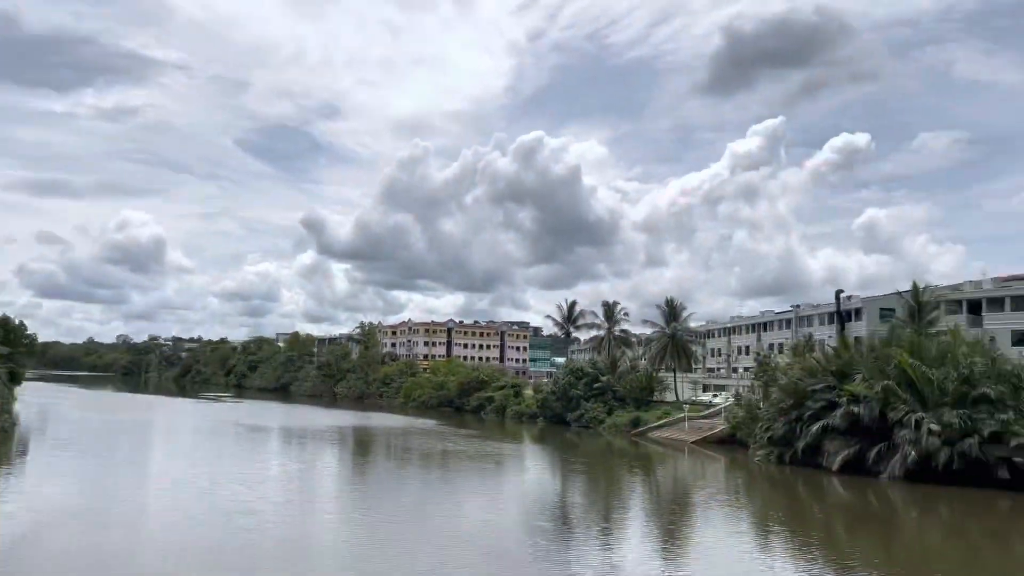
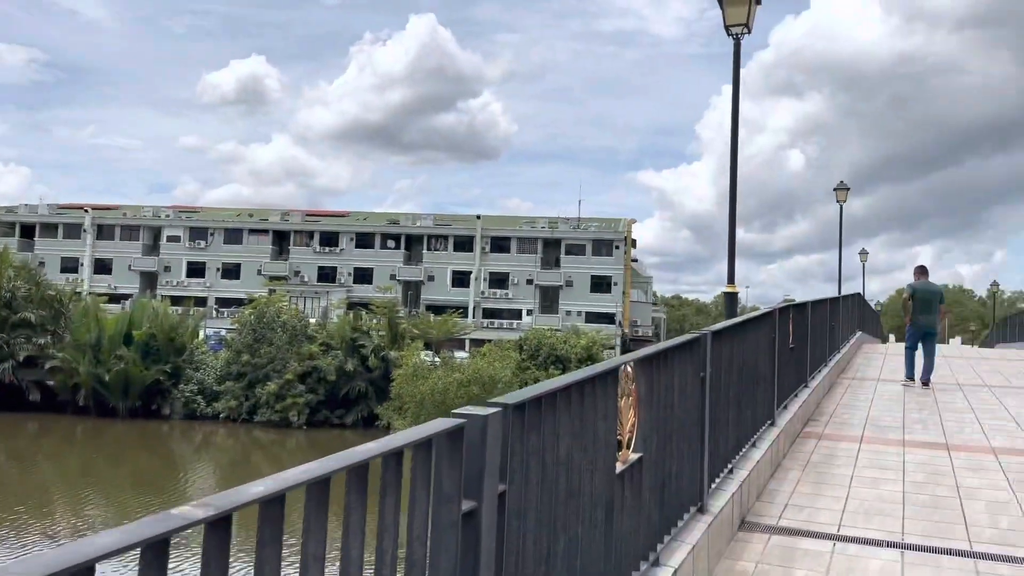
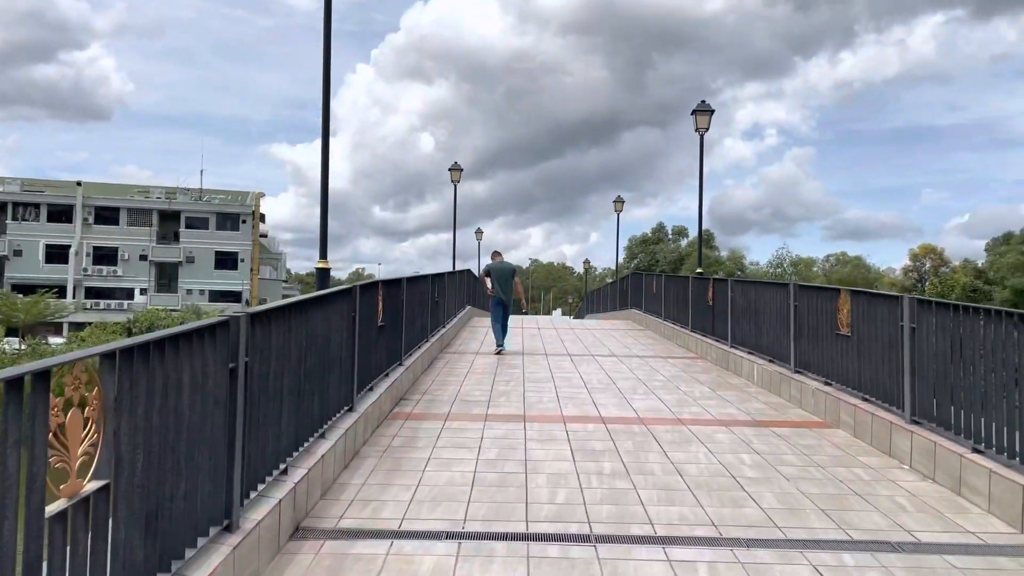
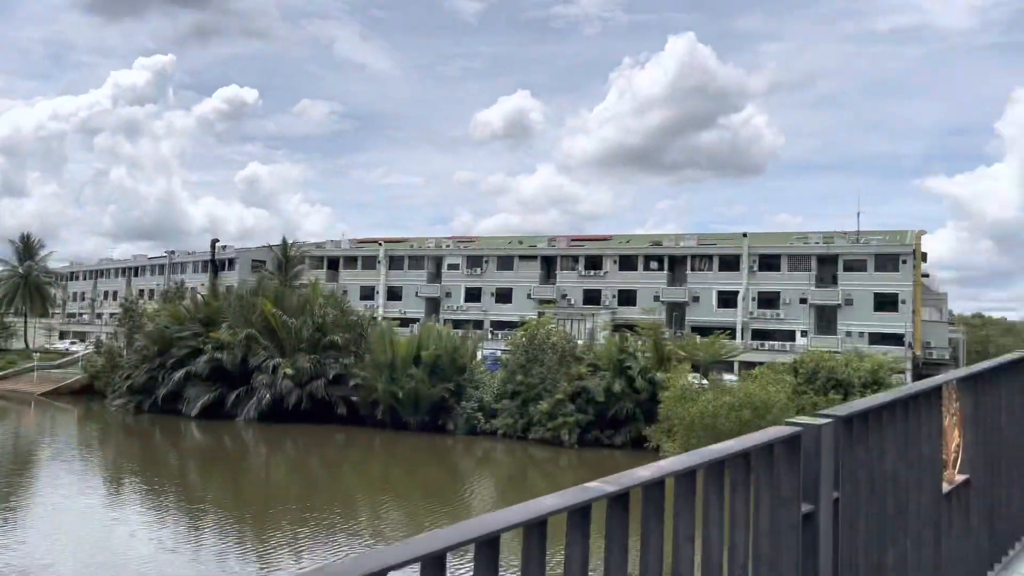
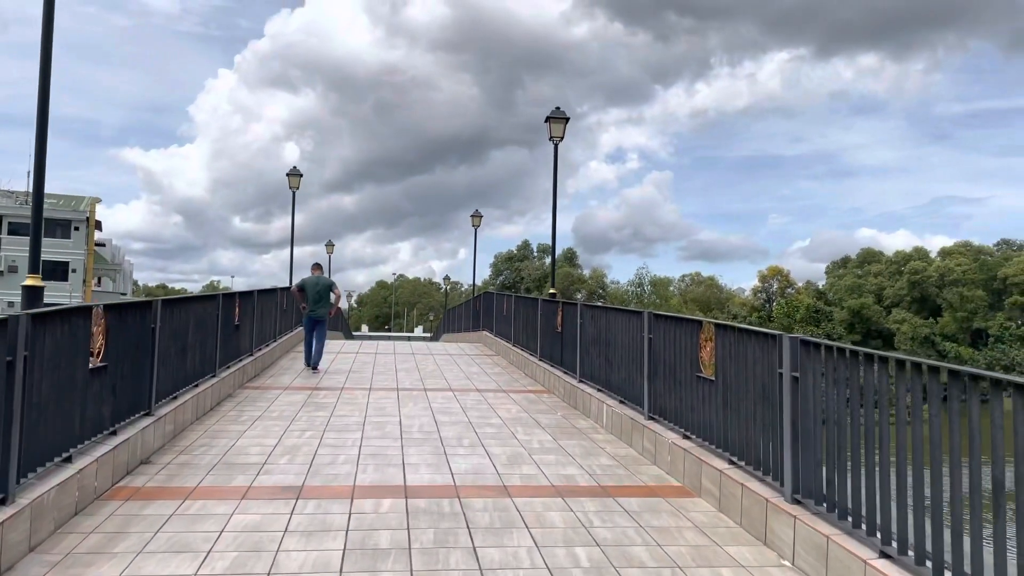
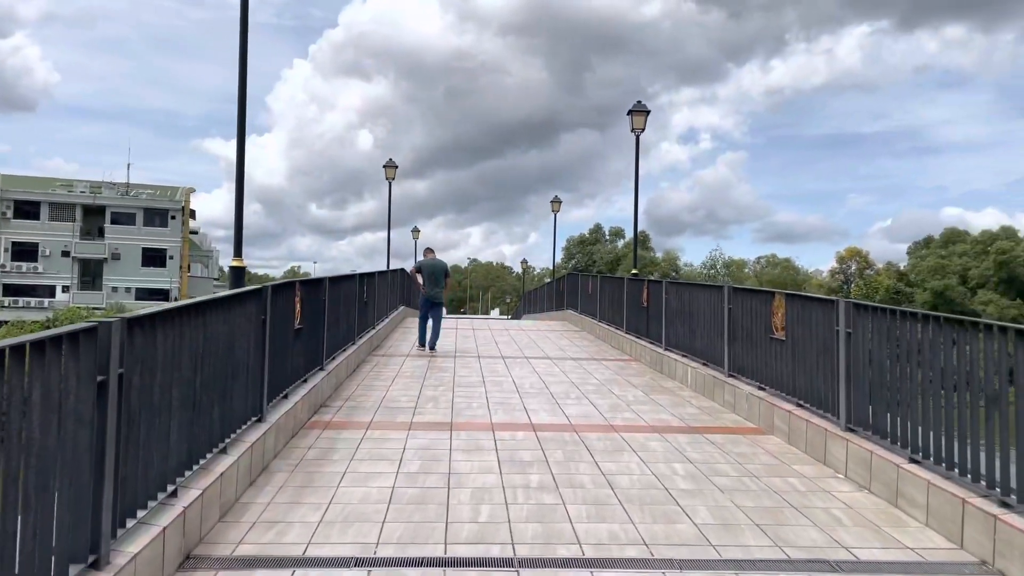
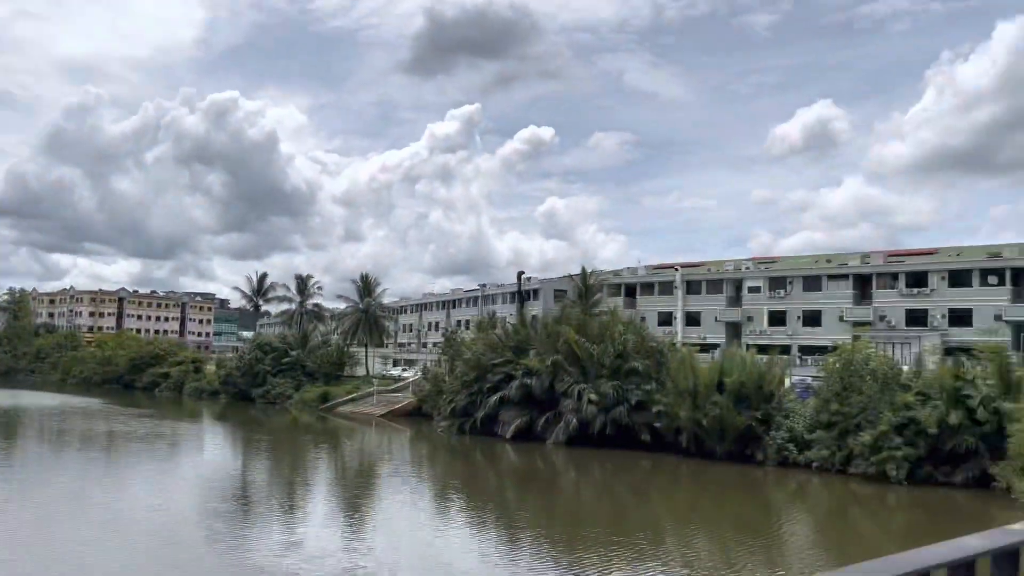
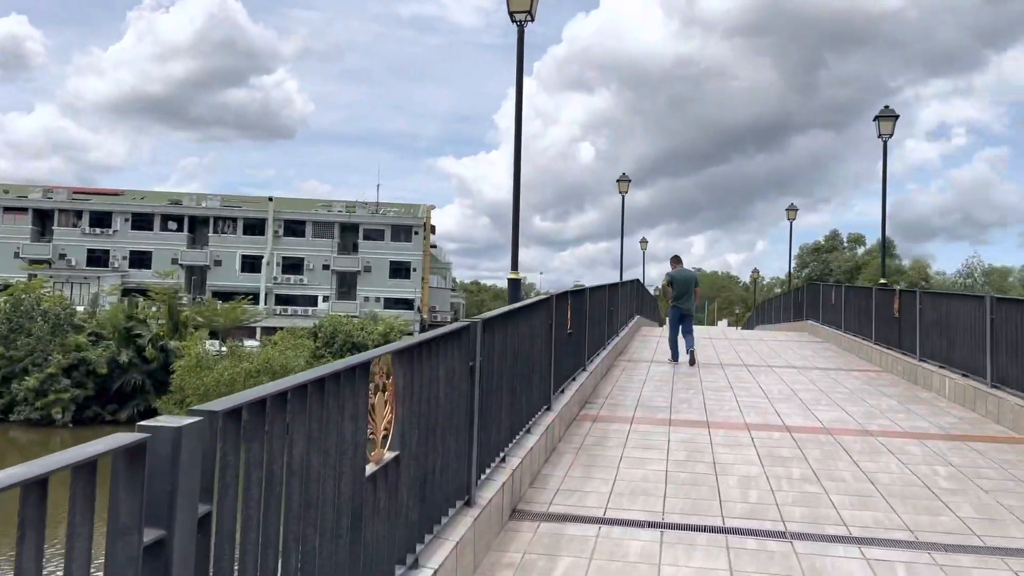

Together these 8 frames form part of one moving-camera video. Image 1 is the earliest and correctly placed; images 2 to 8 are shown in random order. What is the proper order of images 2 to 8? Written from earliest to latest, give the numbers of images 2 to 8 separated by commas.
7, 4, 2, 8, 3, 6, 5
